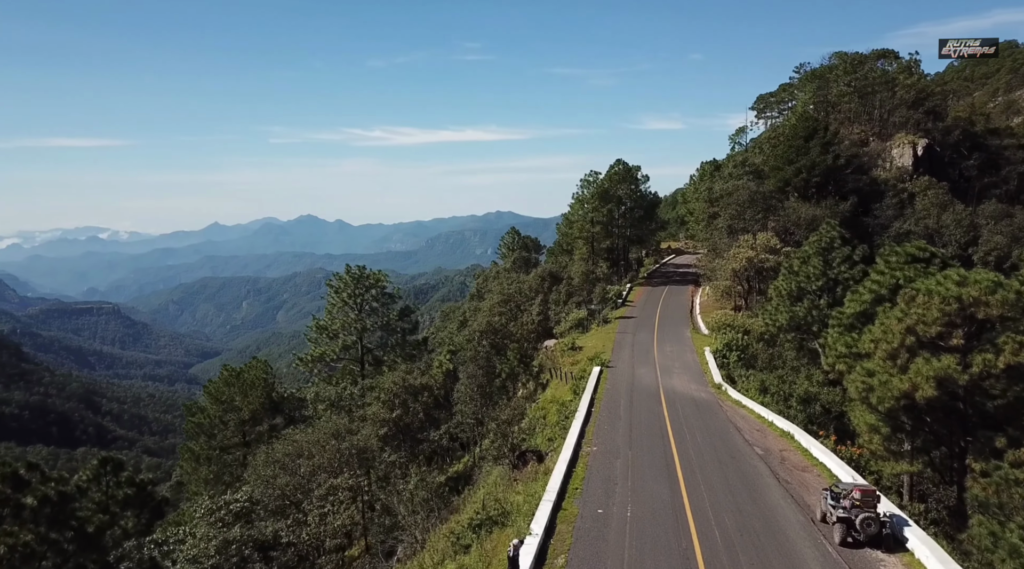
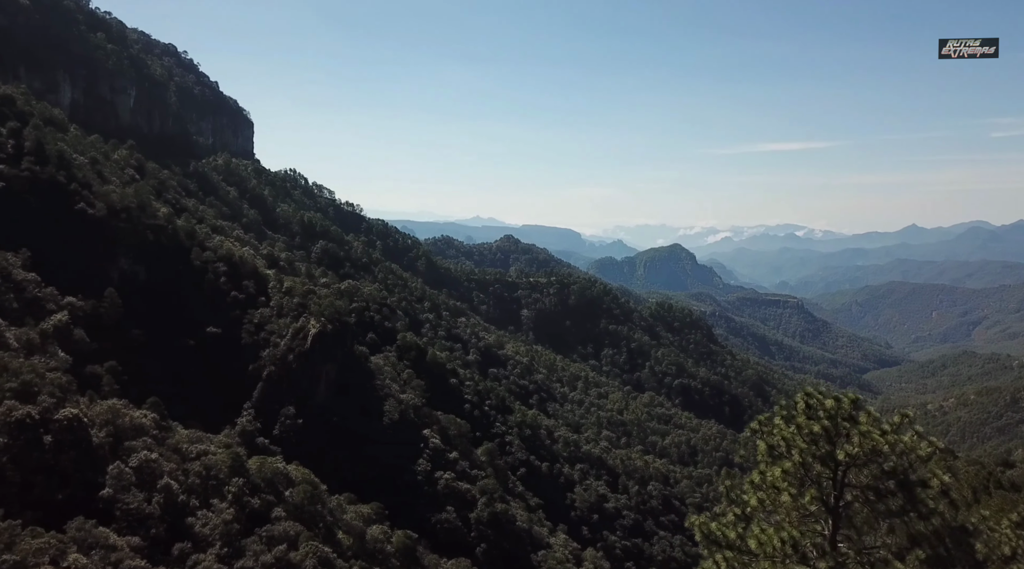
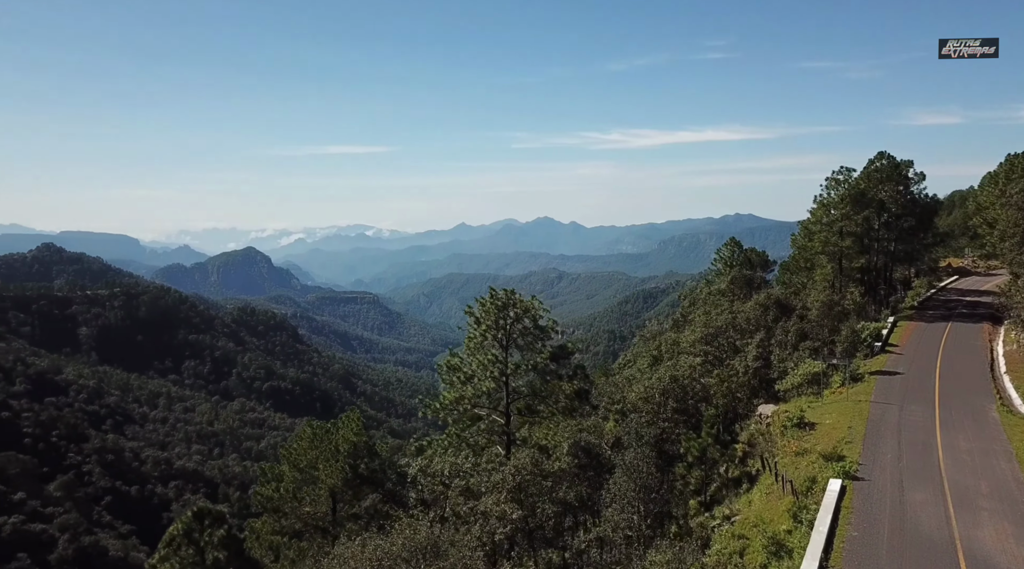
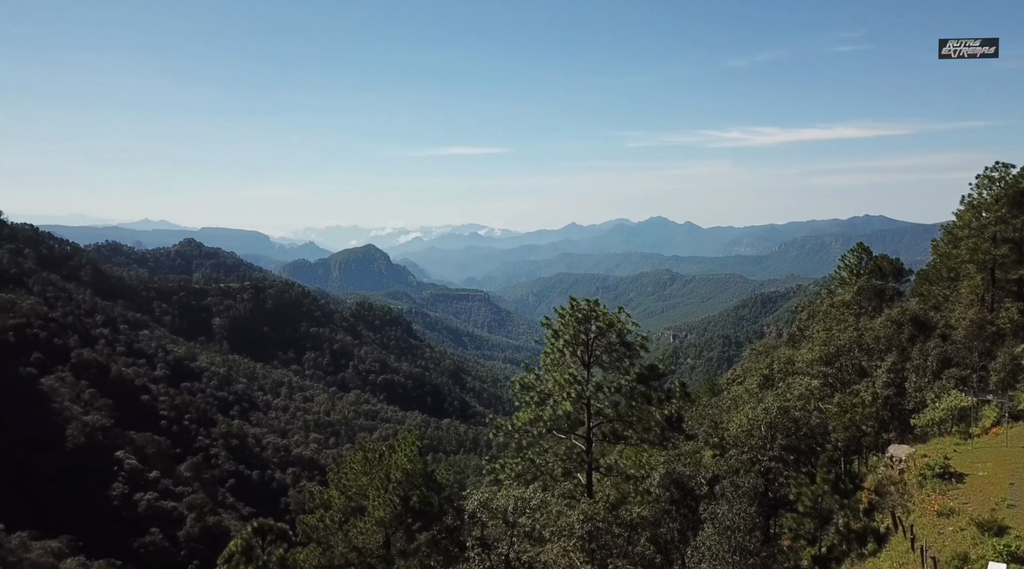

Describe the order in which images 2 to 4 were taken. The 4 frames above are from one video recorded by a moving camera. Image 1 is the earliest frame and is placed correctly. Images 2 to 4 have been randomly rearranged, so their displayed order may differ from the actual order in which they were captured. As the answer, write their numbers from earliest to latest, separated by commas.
3, 4, 2
